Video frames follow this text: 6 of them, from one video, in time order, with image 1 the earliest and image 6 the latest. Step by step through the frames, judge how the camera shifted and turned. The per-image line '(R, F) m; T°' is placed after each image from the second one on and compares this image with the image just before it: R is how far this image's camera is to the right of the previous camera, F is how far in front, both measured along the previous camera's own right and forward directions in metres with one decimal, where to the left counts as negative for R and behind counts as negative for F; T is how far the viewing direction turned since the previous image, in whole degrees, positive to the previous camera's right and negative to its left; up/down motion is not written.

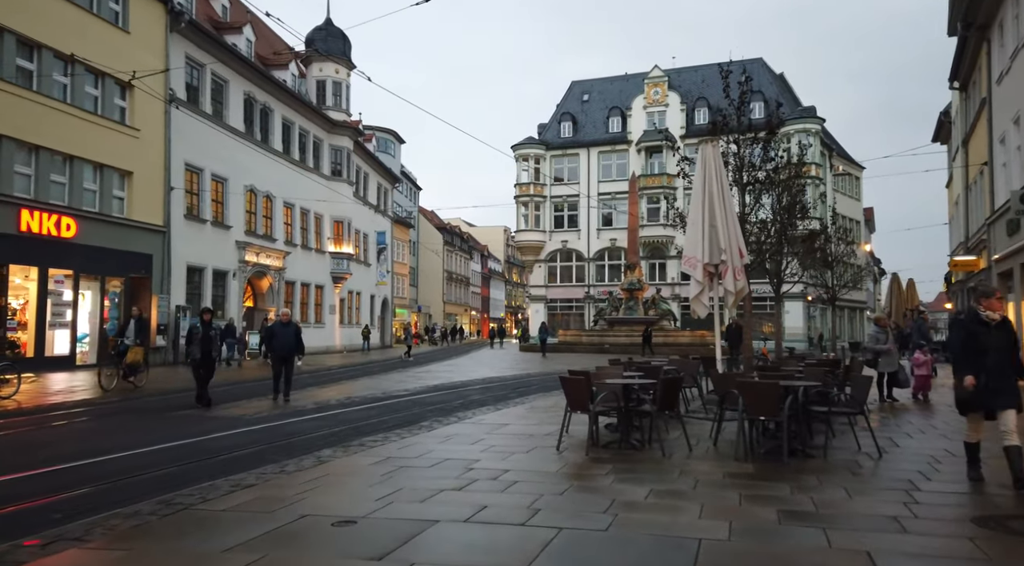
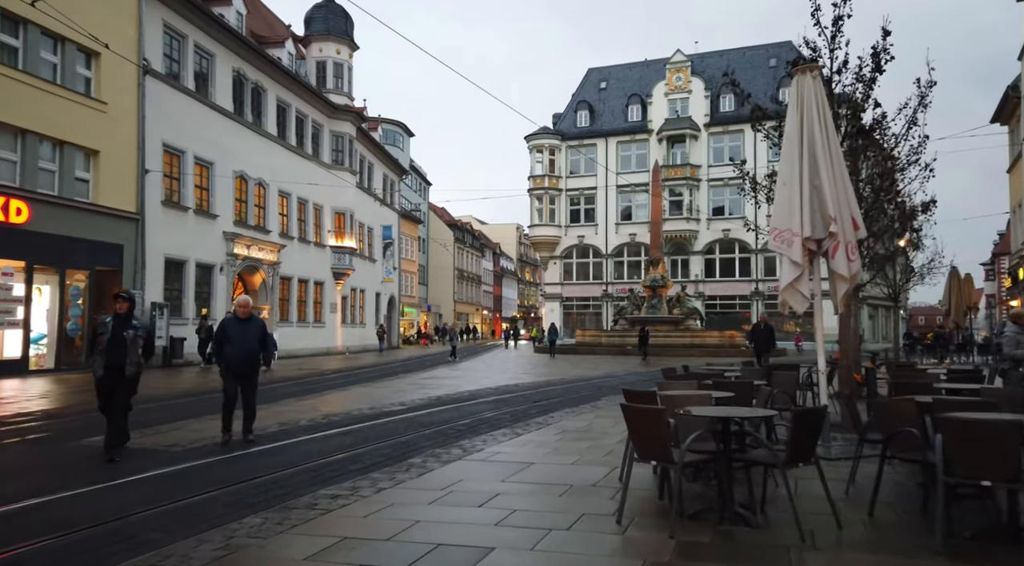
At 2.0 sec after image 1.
(-0.1, +3.2) m; -1°
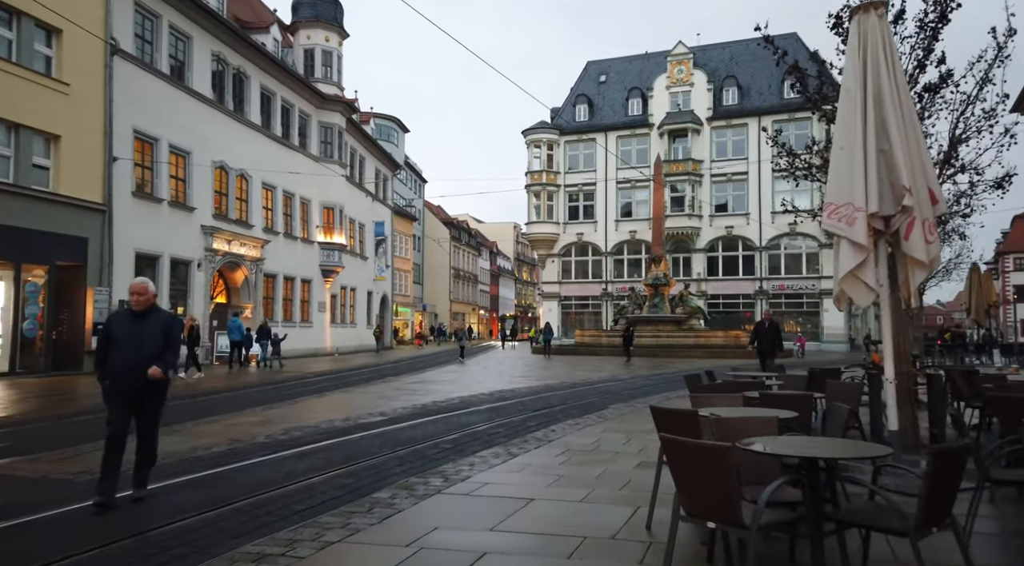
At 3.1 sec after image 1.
(0.0, +1.7) m; 0°
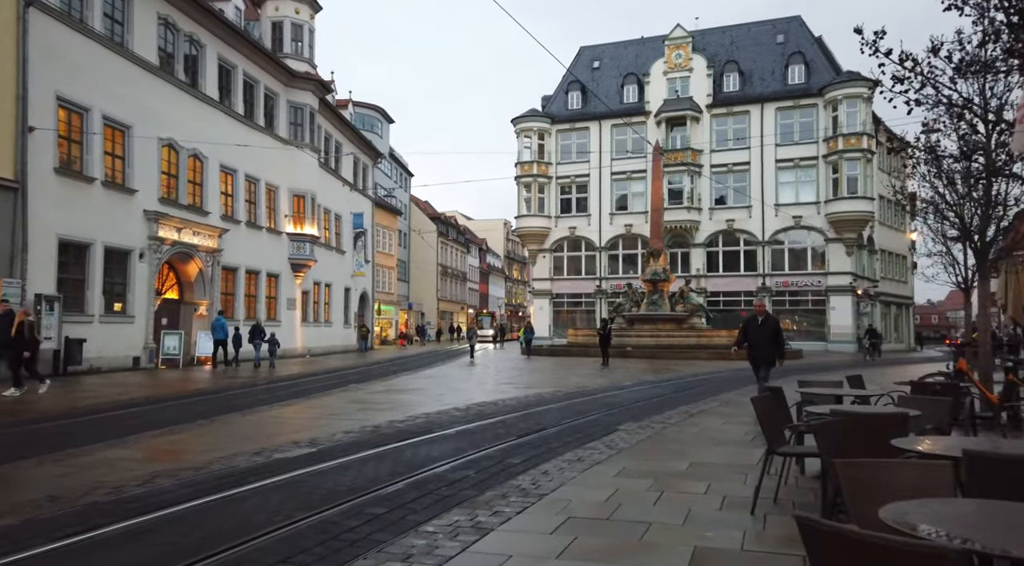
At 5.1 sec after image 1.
(+0.2, +3.3) m; +1°
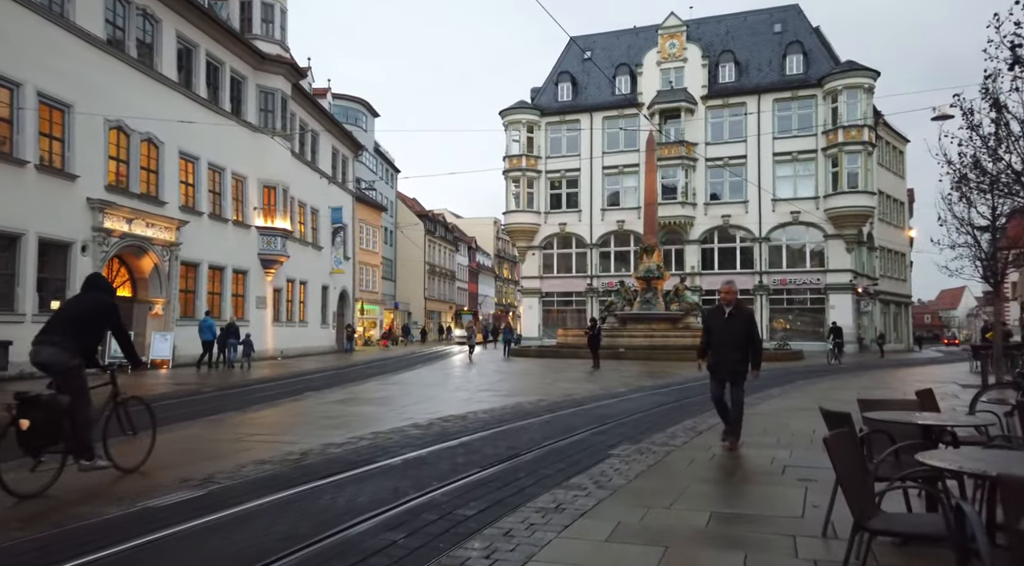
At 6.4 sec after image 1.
(+0.3, +2.2) m; +1°
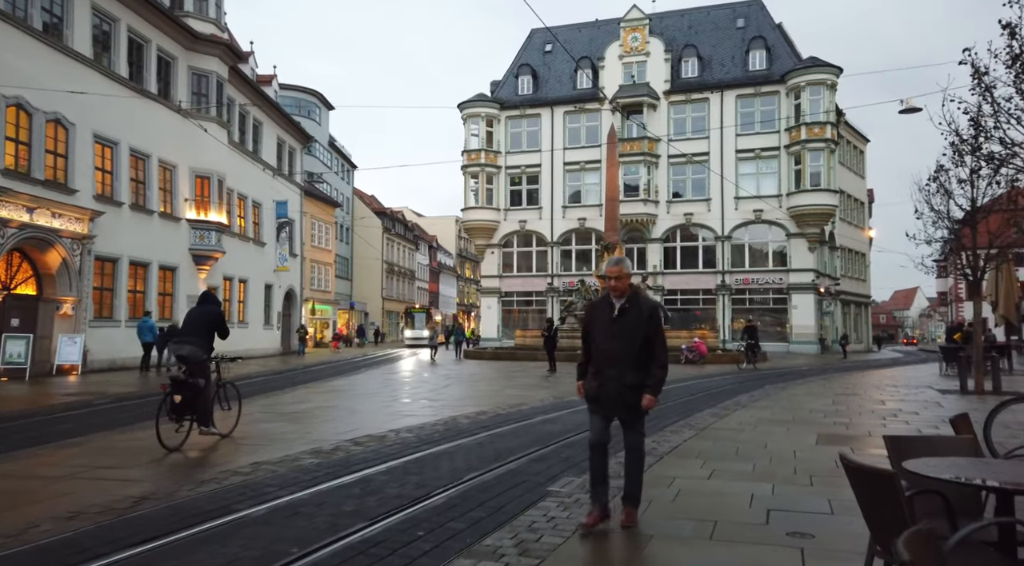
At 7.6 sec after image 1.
(+0.5, +1.9) m; +3°
